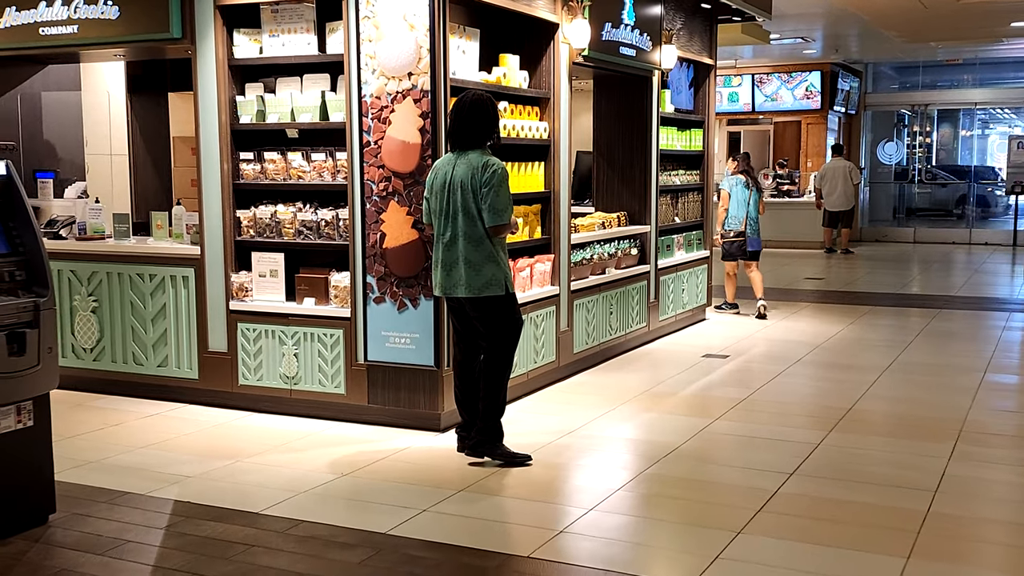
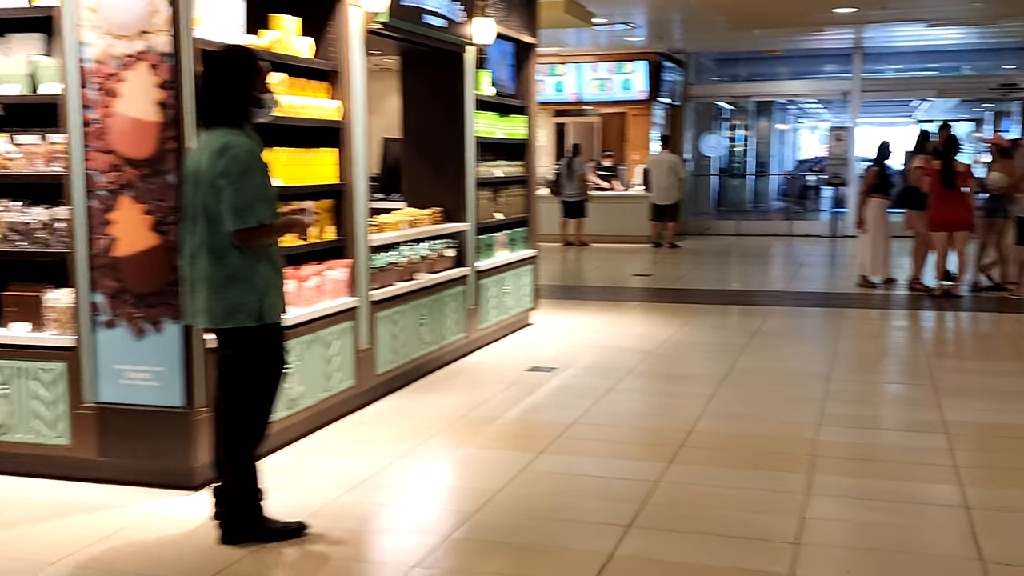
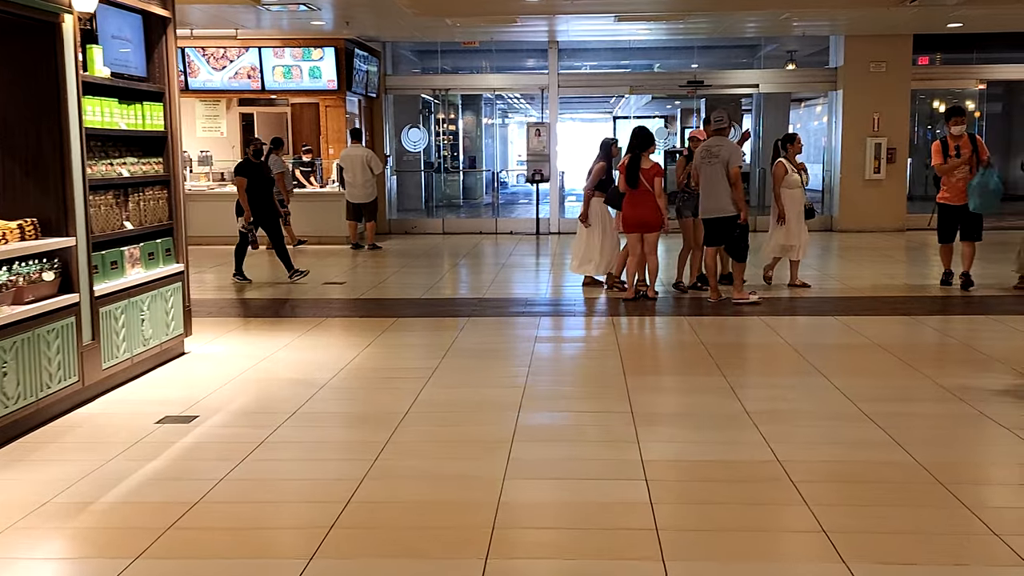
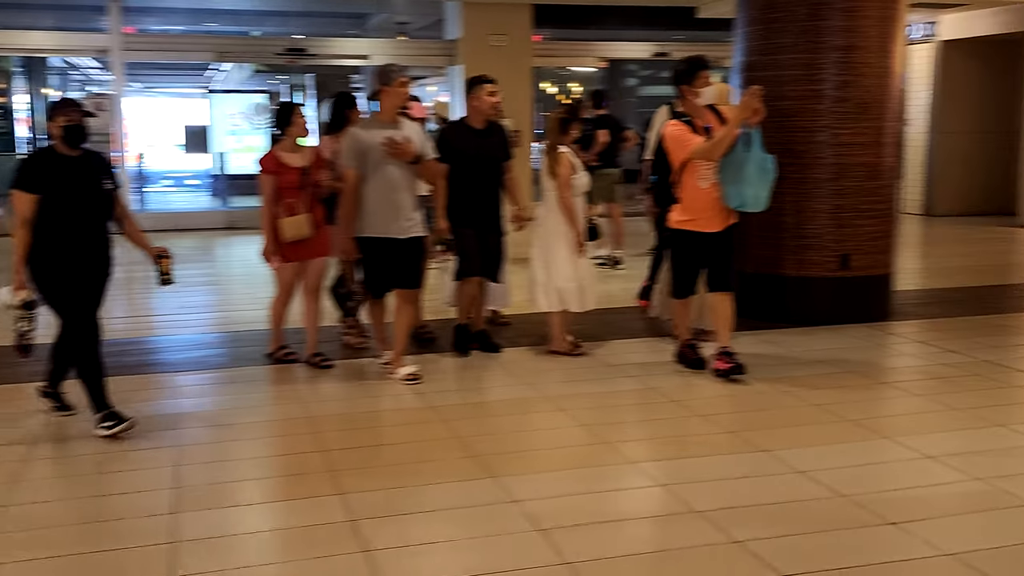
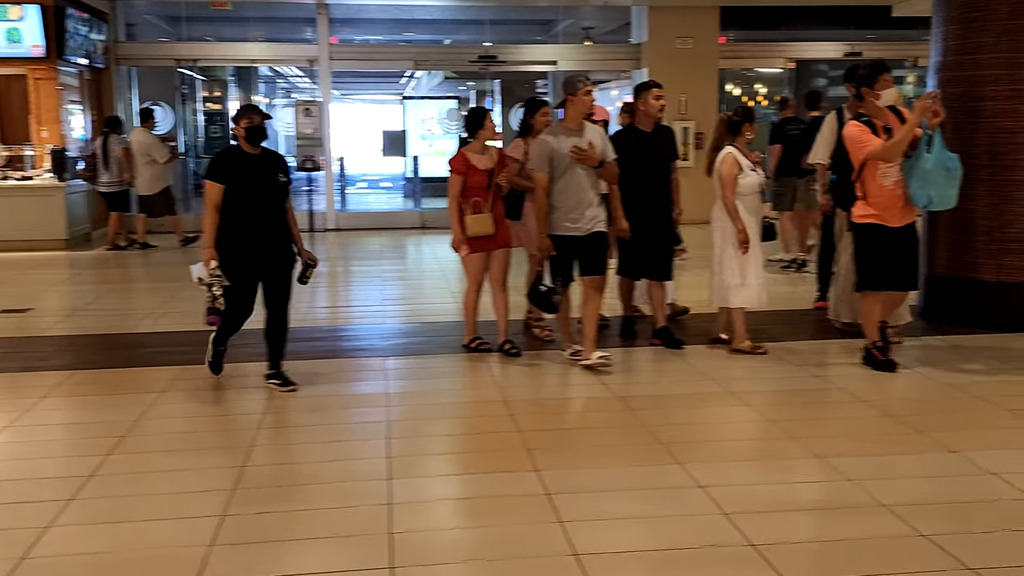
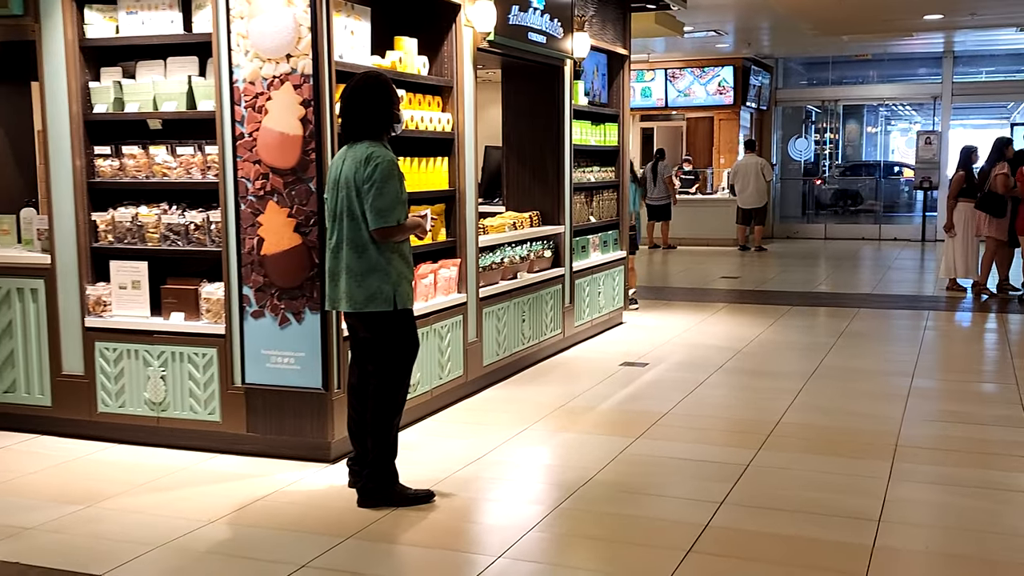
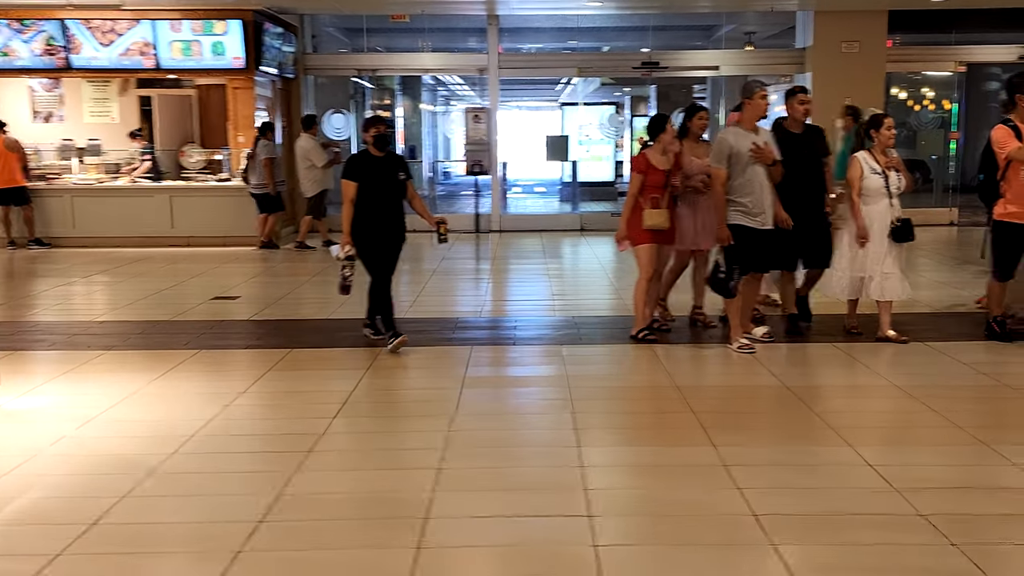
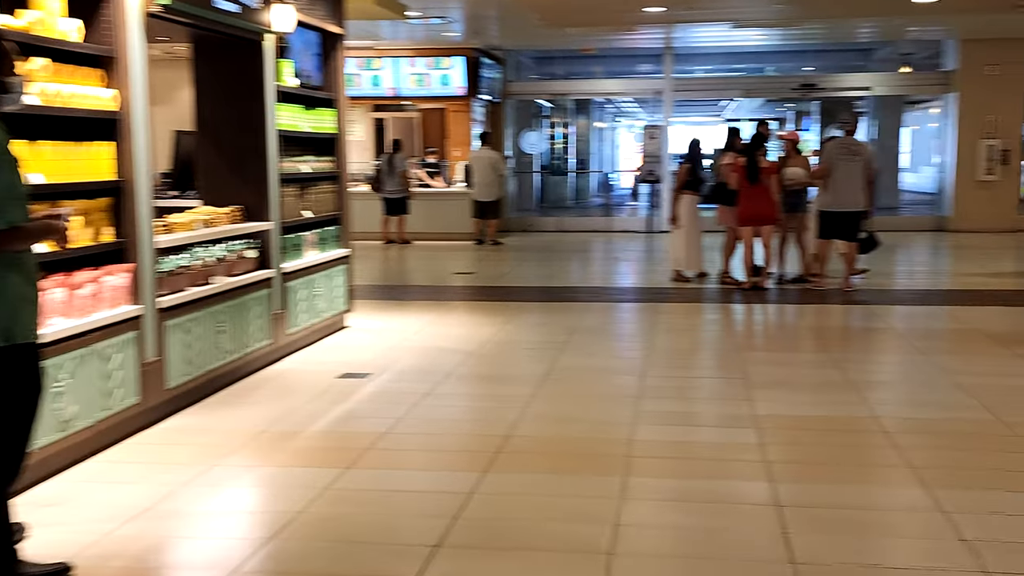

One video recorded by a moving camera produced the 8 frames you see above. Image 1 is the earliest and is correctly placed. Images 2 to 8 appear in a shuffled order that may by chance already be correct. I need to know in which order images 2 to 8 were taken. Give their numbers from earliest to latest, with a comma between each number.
6, 2, 8, 3, 7, 5, 4
